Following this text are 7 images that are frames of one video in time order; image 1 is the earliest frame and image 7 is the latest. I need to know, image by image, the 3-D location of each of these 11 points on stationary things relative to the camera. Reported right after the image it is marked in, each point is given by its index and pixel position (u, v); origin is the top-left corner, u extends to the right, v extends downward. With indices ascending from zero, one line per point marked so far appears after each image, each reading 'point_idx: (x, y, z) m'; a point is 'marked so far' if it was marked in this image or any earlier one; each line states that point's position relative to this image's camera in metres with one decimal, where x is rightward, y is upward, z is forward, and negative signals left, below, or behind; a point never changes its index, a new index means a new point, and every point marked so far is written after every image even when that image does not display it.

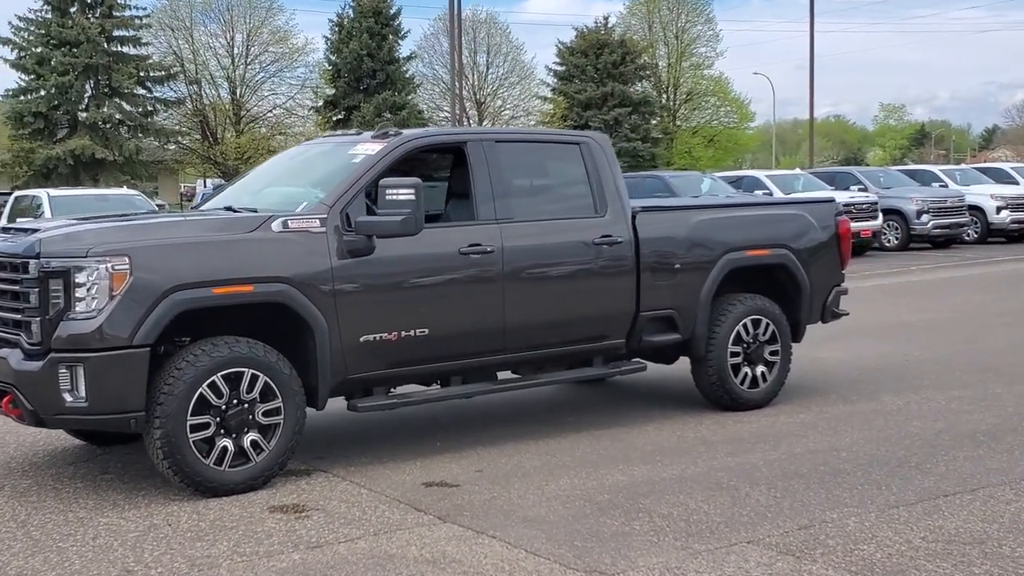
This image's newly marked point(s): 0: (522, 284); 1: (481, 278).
0: (0.0, 0.0, +6.6) m
1: (-0.2, 0.0, +6.4) m
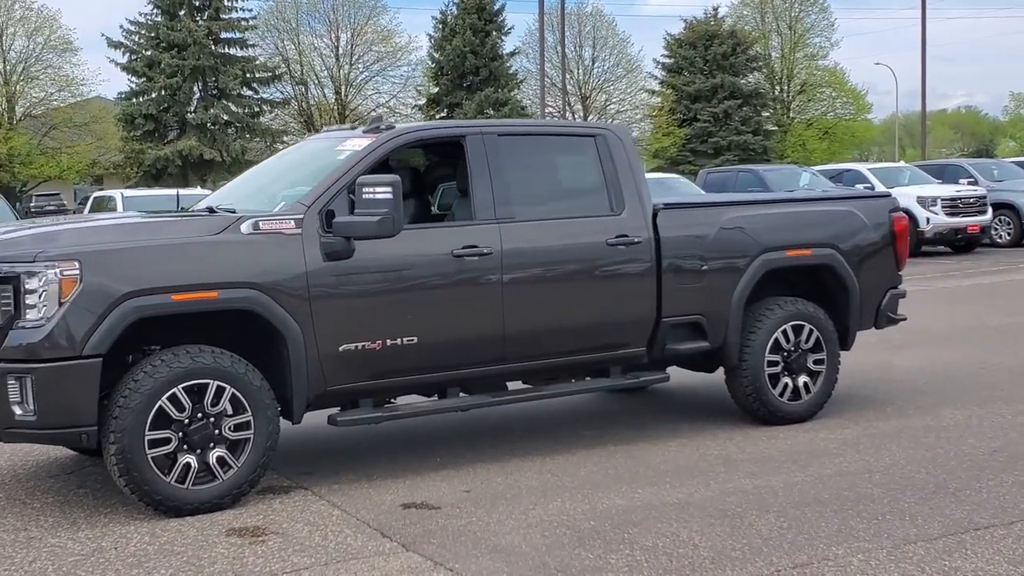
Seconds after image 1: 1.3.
0: (+0.1, 0.0, +6.1) m
1: (-0.2, 0.0, +6.0) m
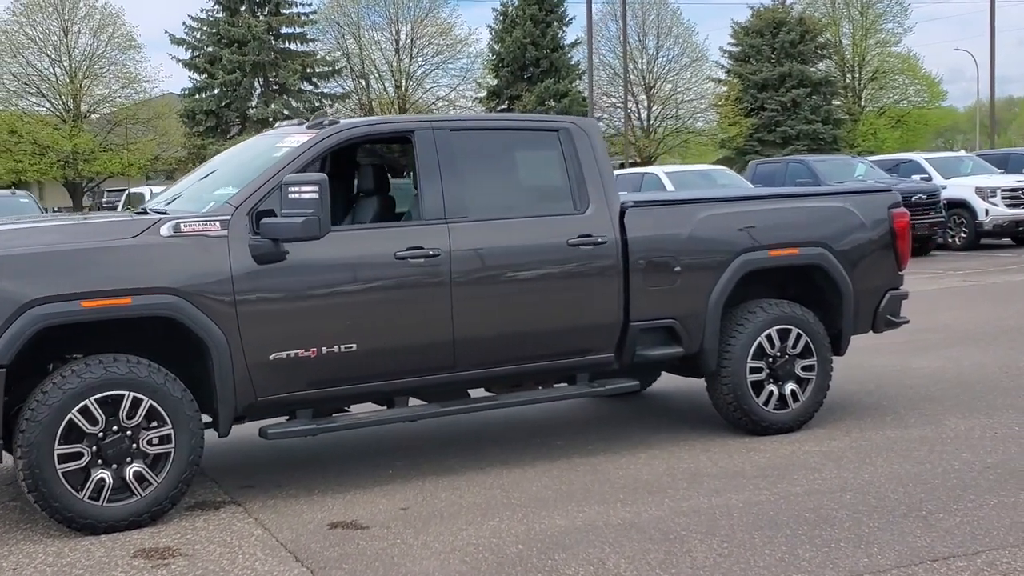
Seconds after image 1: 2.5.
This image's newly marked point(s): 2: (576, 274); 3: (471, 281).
0: (-0.2, 0.0, +5.8) m
1: (-0.4, 0.0, +5.6) m
2: (+0.3, +0.1, +6.0) m
3: (-0.2, 0.0, +5.8) m
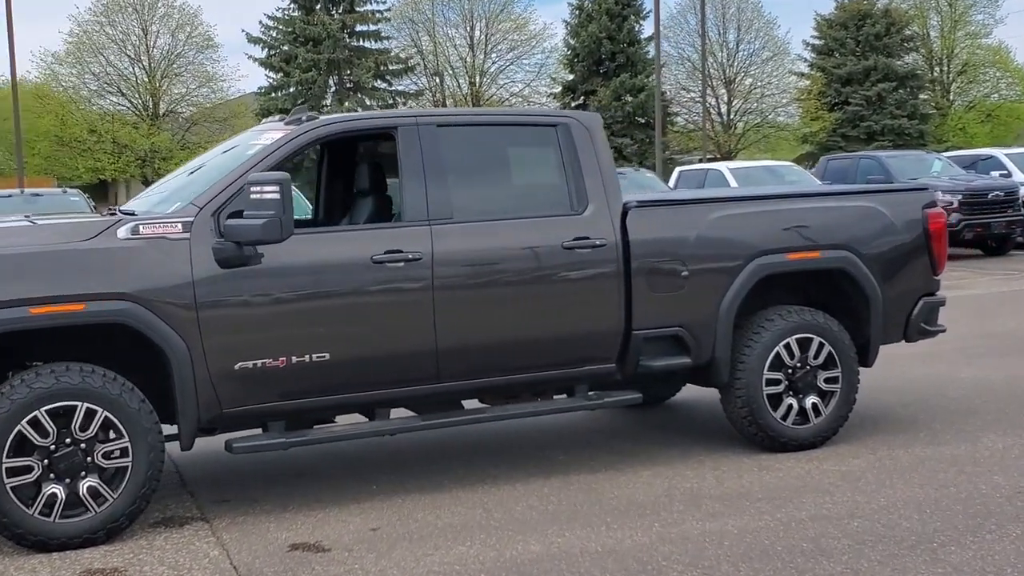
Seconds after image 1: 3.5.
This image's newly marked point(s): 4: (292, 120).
0: (-0.2, 0.0, +5.4) m
1: (-0.5, 0.0, +5.3) m
2: (+0.3, 0.0, +5.6) m
3: (-0.2, 0.0, +5.4) m
4: (-1.0, +0.7, +5.5) m
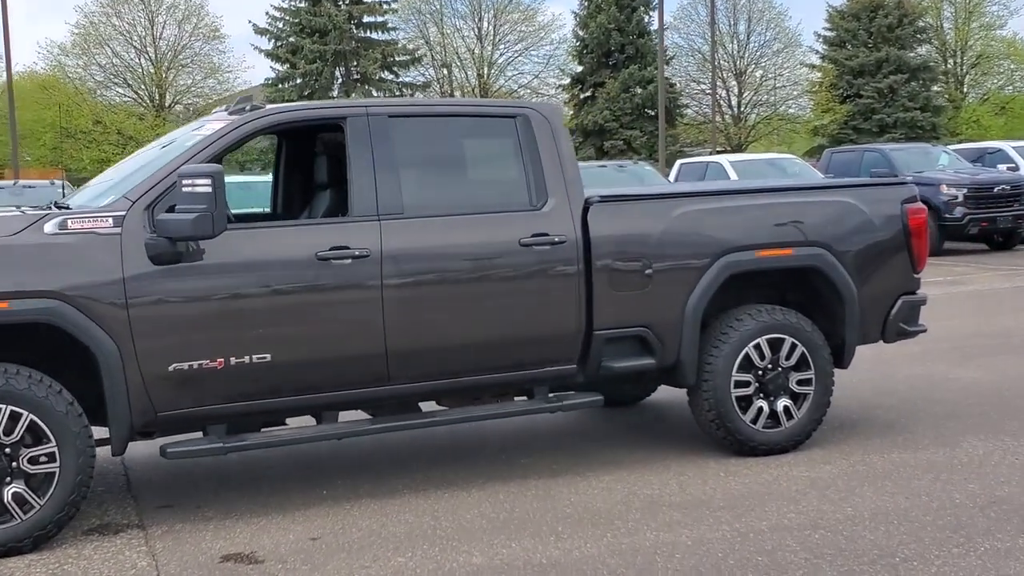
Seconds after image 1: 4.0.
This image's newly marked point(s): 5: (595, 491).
0: (-0.4, 0.0, +5.2) m
1: (-0.7, 0.0, +5.1) m
2: (+0.1, +0.1, +5.4) m
3: (-0.4, 0.0, +5.2) m
4: (-1.2, +0.8, +5.3) m
5: (+0.4, -0.9, +5.4) m
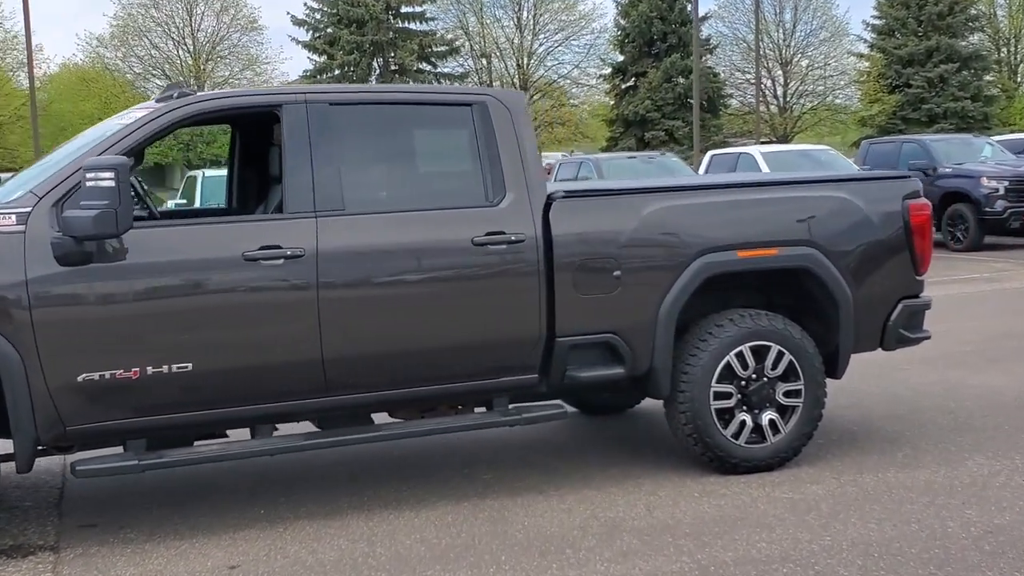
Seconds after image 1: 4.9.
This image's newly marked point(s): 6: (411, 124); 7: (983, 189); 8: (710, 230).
0: (-0.6, 0.0, +4.8) m
1: (-0.9, 0.0, +4.7) m
2: (-0.1, 0.0, +5.0) m
3: (-0.6, 0.0, +4.8) m
4: (-1.3, +0.7, +4.9) m
5: (+0.2, -0.9, +4.9) m
6: (-0.4, +0.7, +5.1) m
7: (+6.2, +1.3, +16.7) m
8: (+0.8, +0.2, +5.3) m
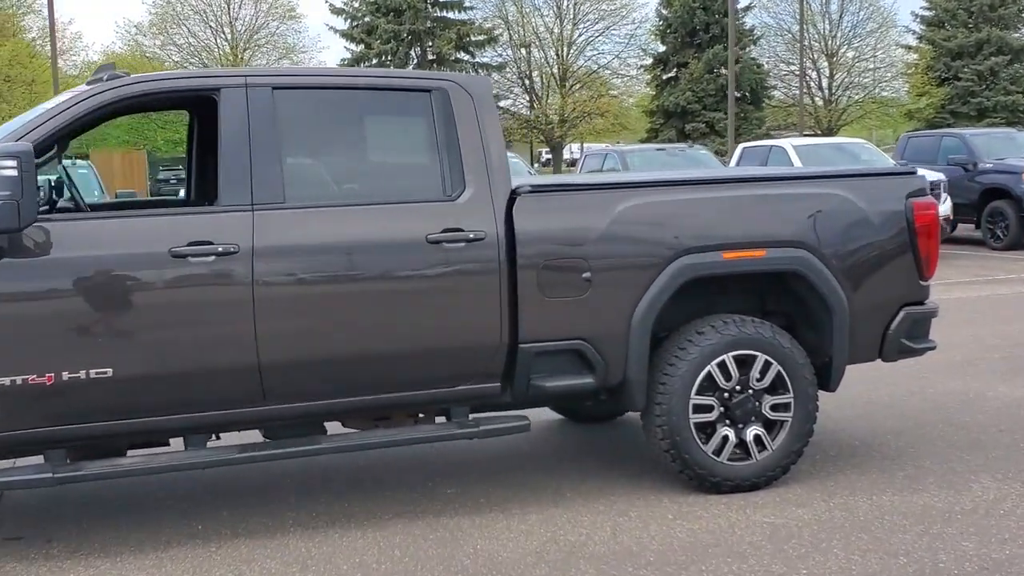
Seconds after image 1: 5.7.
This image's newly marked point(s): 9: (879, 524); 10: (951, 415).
0: (-0.8, 0.0, +4.4) m
1: (-1.0, 0.0, +4.3) m
2: (-0.3, 0.0, +4.6) m
3: (-0.8, 0.0, +4.4) m
4: (-1.5, +0.8, +4.6) m
5: (0.0, -0.9, +4.5) m
6: (-0.5, +0.7, +4.7) m
7: (+6.5, +1.3, +16.1) m
8: (+0.7, +0.2, +4.9) m
9: (+1.3, -0.9, +4.6) m
10: (+2.2, -0.6, +6.4) m
